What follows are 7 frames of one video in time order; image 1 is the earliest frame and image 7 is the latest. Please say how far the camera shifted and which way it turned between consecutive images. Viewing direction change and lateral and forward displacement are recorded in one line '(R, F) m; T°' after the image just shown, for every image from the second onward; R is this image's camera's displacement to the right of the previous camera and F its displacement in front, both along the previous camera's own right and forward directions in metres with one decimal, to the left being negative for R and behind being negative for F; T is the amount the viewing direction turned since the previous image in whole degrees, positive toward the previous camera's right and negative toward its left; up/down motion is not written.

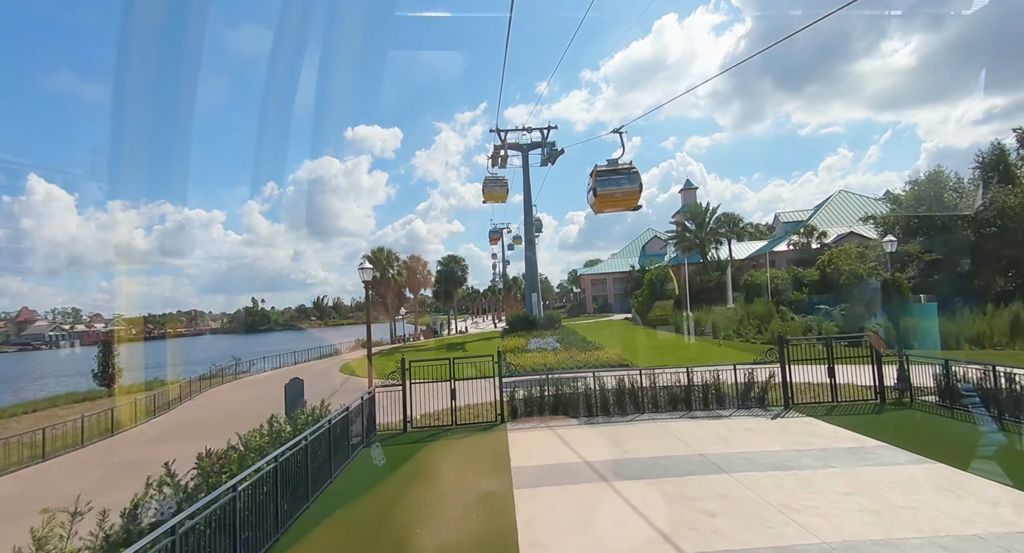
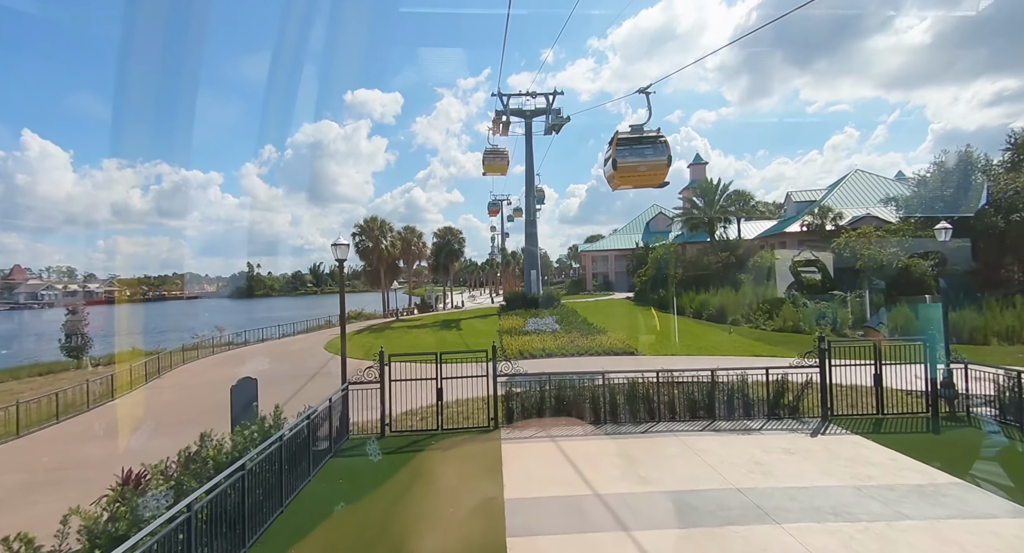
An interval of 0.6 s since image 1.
(0.0, +1.1) m; 0°
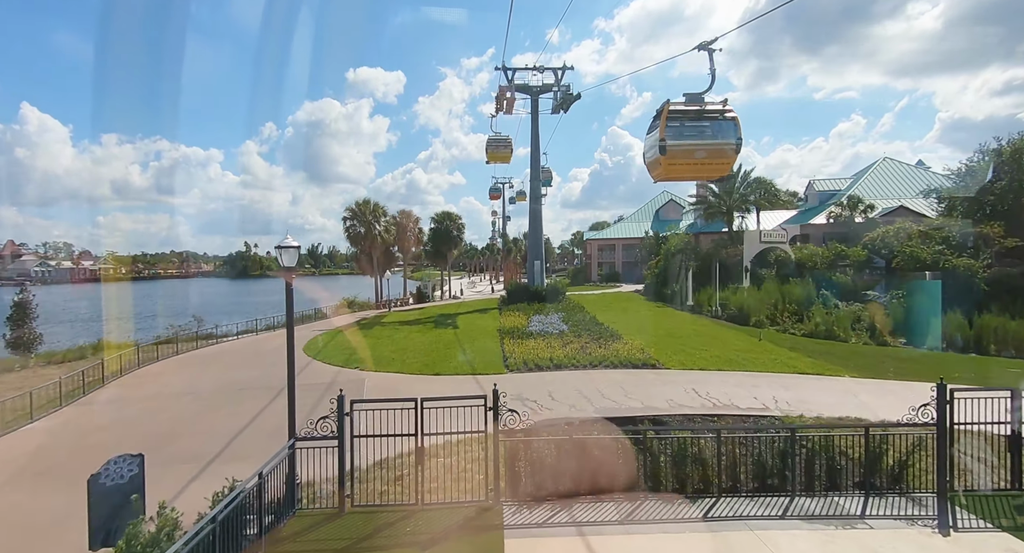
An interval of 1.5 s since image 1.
(-0.1, +1.7) m; 0°
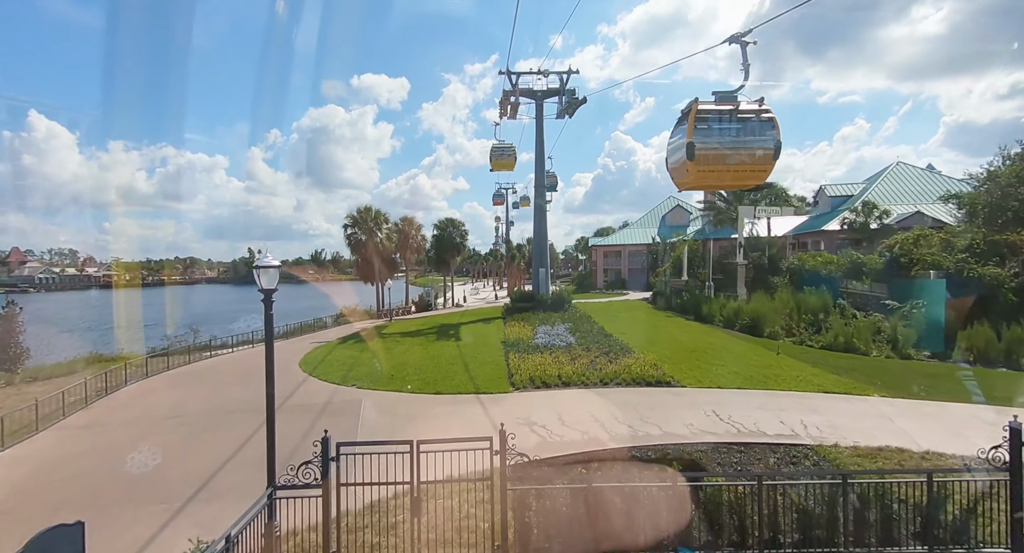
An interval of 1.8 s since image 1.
(0.0, +0.6) m; 0°
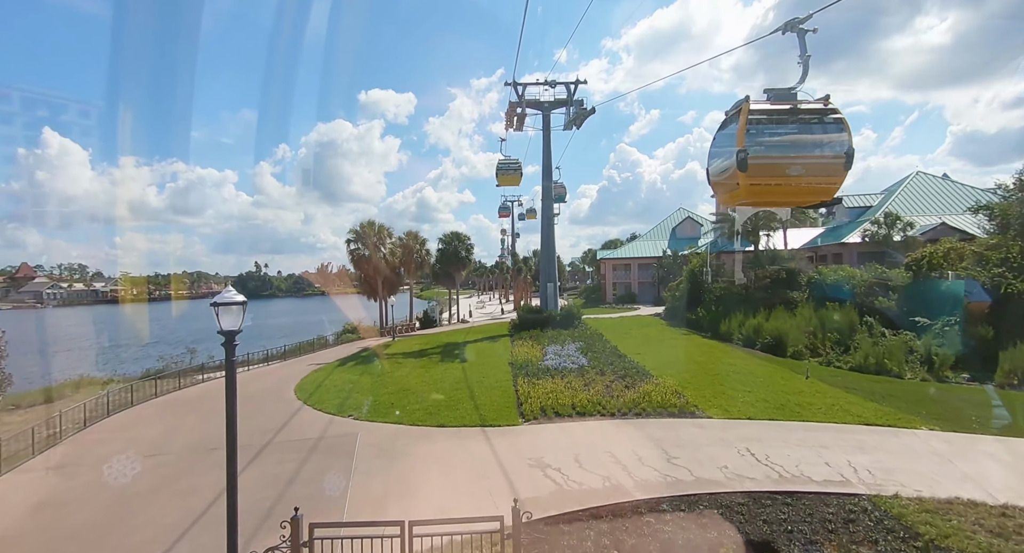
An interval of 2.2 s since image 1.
(-0.1, +0.7) m; -1°
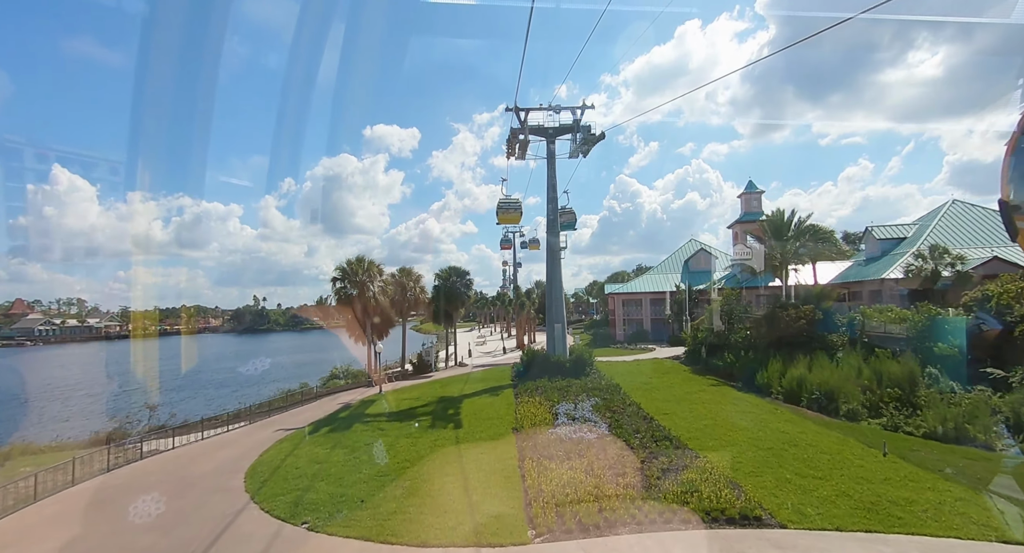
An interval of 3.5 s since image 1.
(0.0, +2.0) m; 0°
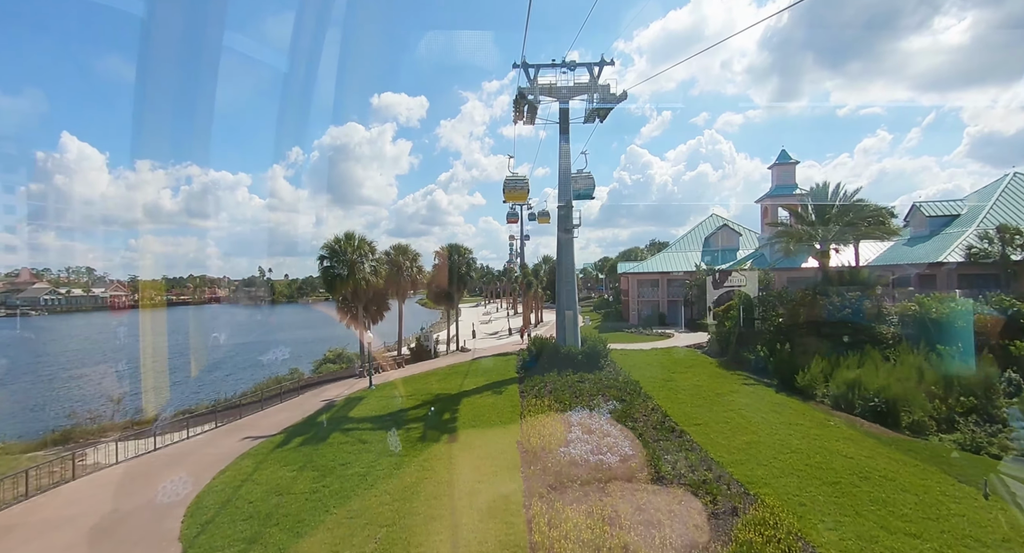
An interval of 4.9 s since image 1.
(0.0, +2.0) m; -1°
